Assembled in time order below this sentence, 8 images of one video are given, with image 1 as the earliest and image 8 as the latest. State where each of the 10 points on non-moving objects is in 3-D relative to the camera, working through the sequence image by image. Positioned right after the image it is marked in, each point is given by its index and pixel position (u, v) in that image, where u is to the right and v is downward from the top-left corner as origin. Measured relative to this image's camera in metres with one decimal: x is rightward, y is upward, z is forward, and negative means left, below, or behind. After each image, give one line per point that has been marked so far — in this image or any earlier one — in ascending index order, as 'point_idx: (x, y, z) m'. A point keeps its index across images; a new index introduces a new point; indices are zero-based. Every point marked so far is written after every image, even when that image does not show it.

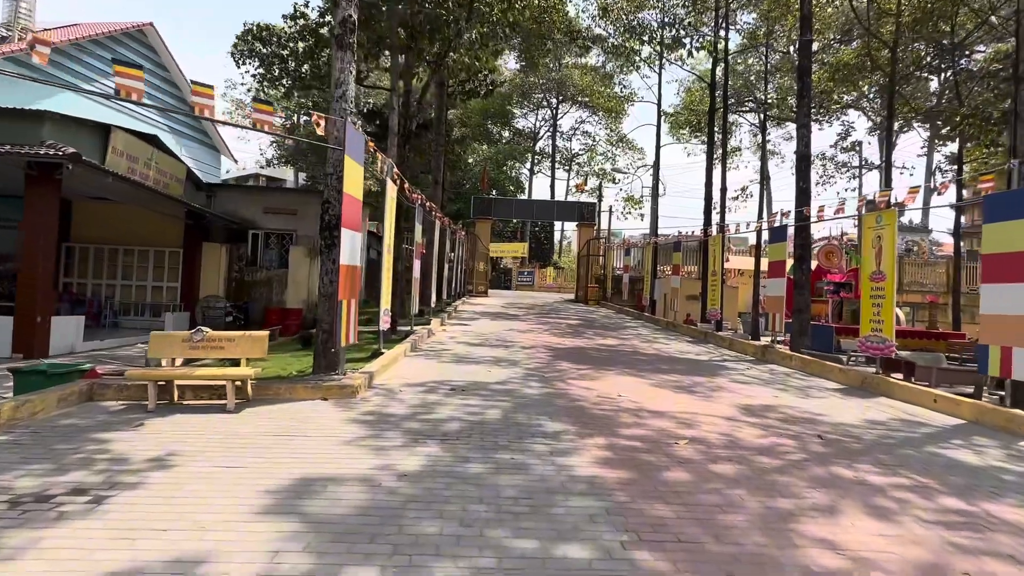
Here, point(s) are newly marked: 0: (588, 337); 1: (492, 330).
0: (+1.9, -1.3, +15.0) m
1: (-0.5, -1.1, +15.3) m
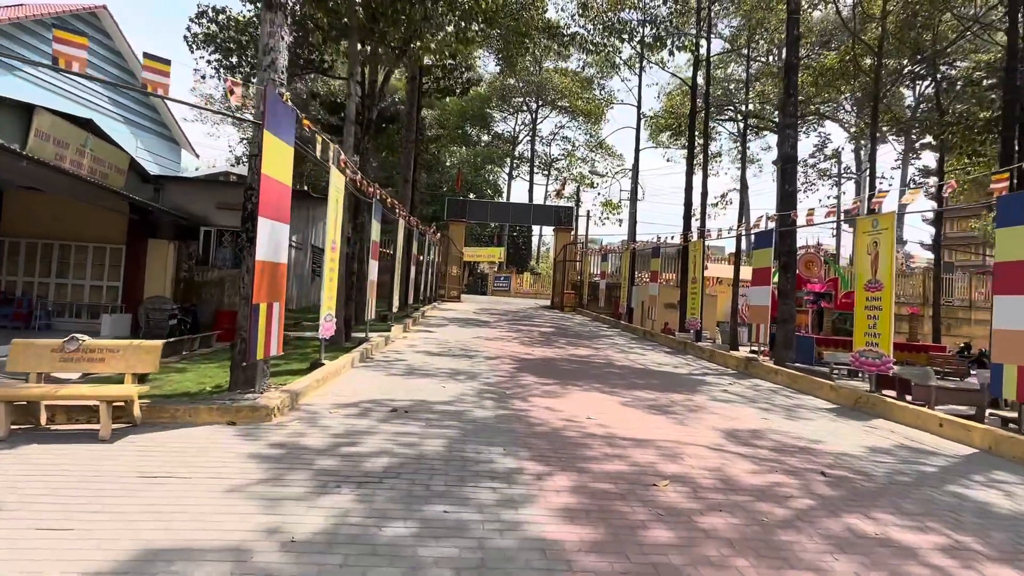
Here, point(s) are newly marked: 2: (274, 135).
0: (+1.1, -1.4, +14.1) m
1: (-1.3, -1.2, +14.2) m
2: (-2.3, +1.5, +5.7) m
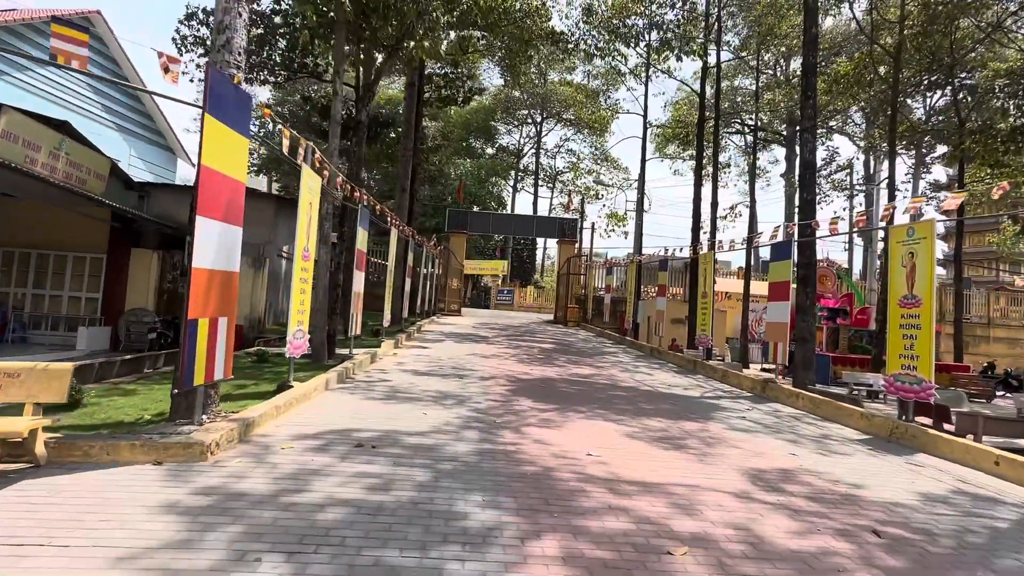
0: (+1.1, -1.7, +13.1) m
1: (-1.4, -1.5, +13.3) m
2: (-2.4, +1.4, +4.9) m
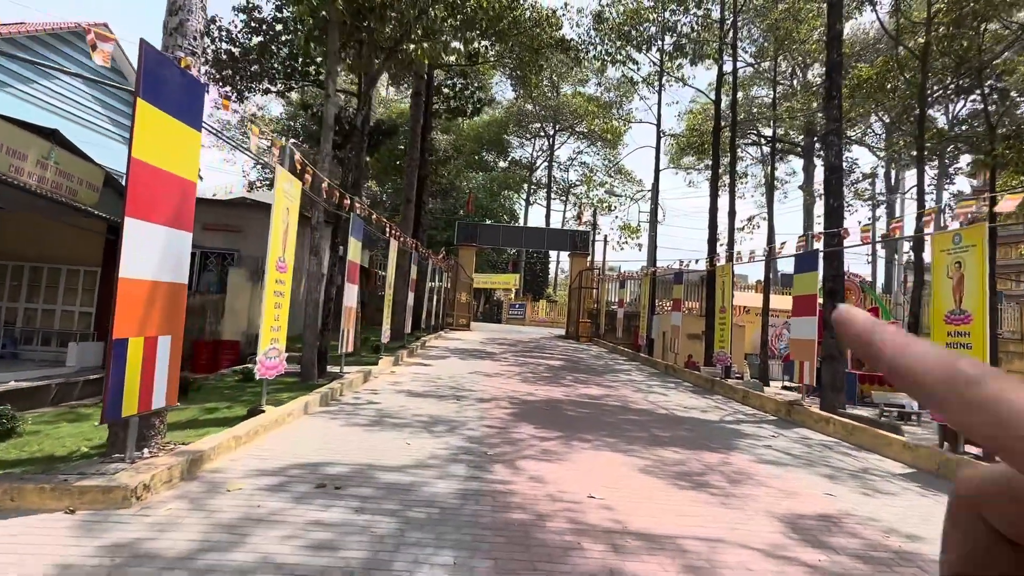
0: (+1.2, -2.0, +12.3) m
1: (-1.3, -1.8, +12.6) m
2: (-2.5, +1.3, +4.2) m
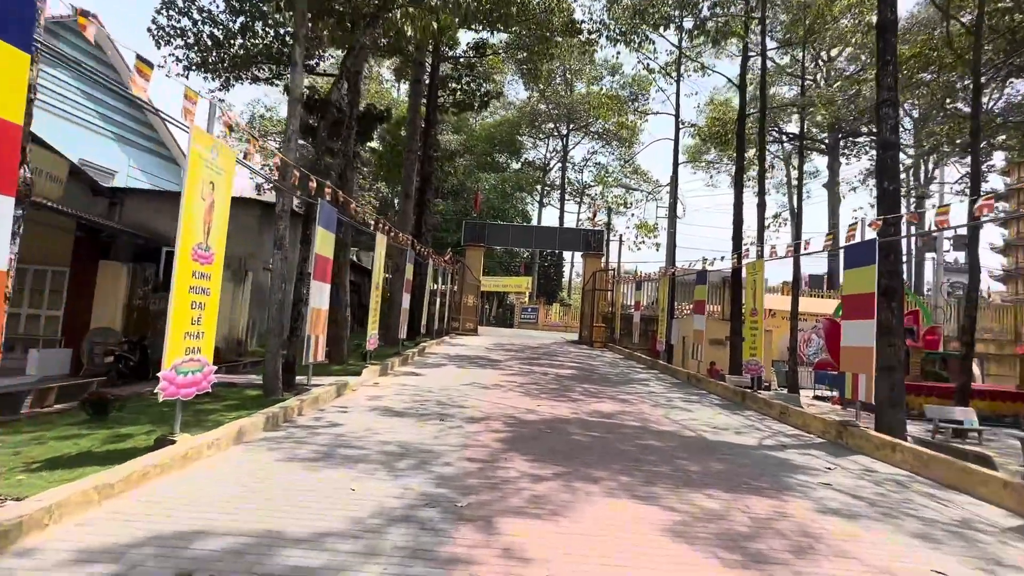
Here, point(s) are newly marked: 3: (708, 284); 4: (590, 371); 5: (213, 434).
0: (+1.2, -2.0, +10.7) m
1: (-1.2, -1.8, +11.0) m
2: (-2.7, +1.3, +2.8) m
3: (+5.5, +0.1, +16.3) m
4: (+2.1, -2.2, +15.6) m
5: (-2.8, -1.4, +5.5) m
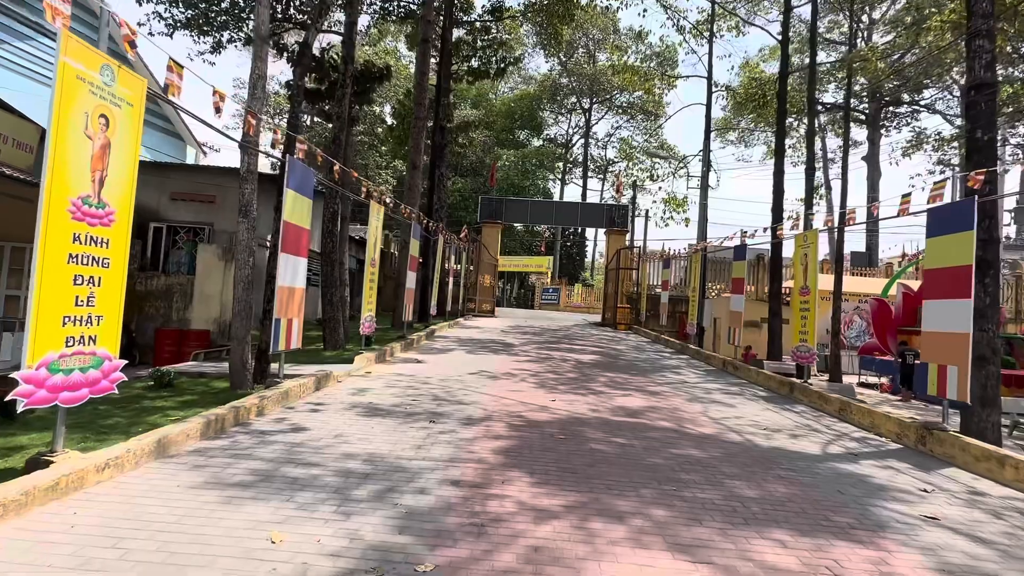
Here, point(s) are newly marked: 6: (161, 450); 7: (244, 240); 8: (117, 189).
0: (+1.4, -1.6, +9.3) m
1: (-1.1, -1.4, +9.7) m
2: (-2.9, +1.5, +1.4) m
3: (+5.8, +0.7, +14.6) m
4: (+2.4, -1.7, +14.2) m
5: (-2.8, -1.2, +4.2) m
6: (-2.7, -1.3, +4.5) m
7: (-3.4, +0.6, +7.5) m
8: (-2.8, +0.7, +4.2) m
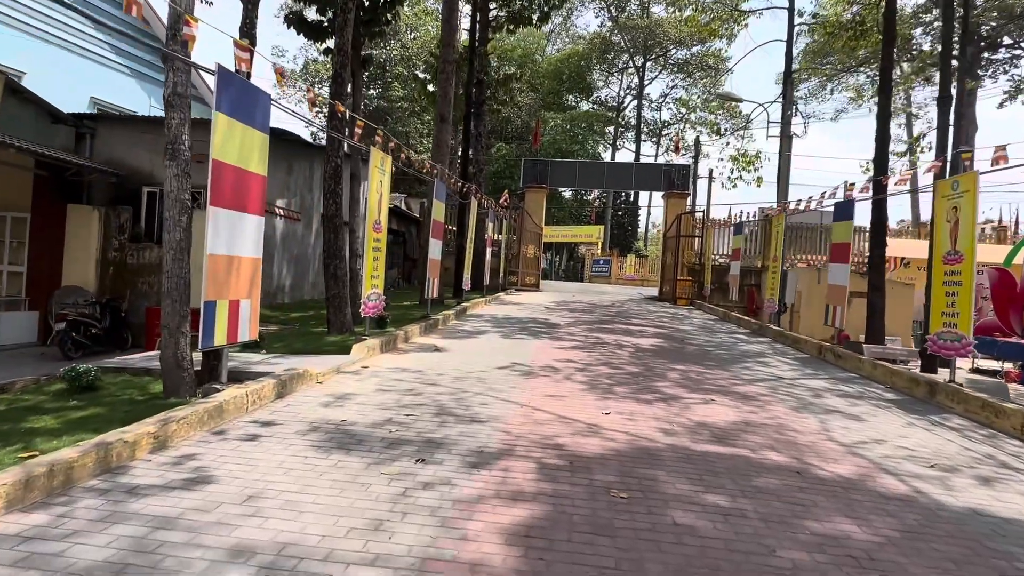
0: (+1.8, -1.2, +6.9) m
1: (-0.5, -1.0, +7.5) m
2: (-3.1, +1.5, -0.7) m
3: (+6.7, +1.3, +11.7) m
4: (+3.3, -1.0, +11.6) m
5: (-2.8, -1.0, +2.2) m
6: (-2.6, -1.1, +2.5) m
7: (-3.1, +0.9, +5.4) m
8: (-2.8, +0.8, +2.1) m
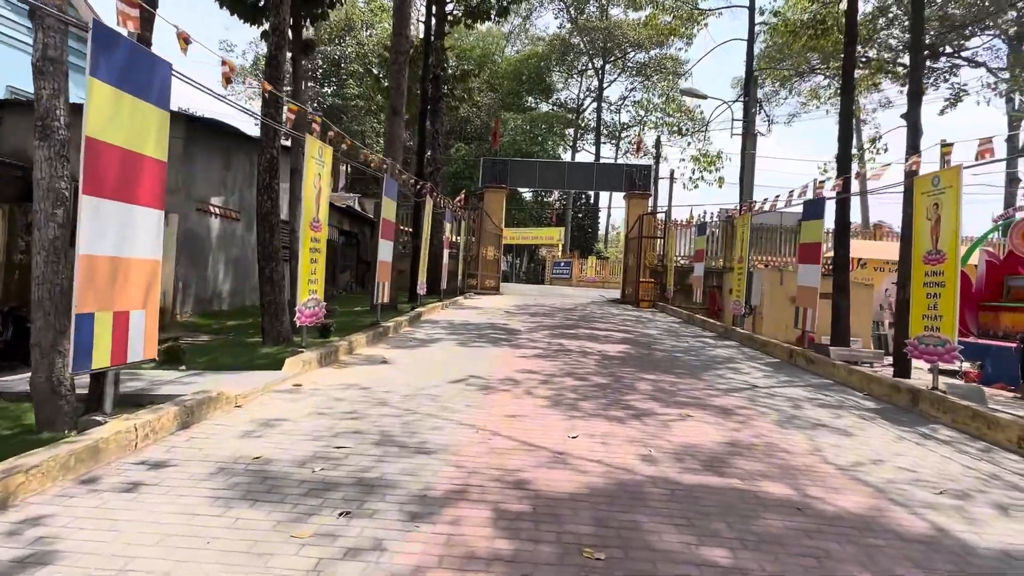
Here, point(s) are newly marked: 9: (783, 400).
0: (+1.4, -1.3, +6.2) m
1: (-1.1, -1.1, +6.6) m
2: (-3.1, +1.4, -1.7) m
3: (+5.9, +1.3, +11.4) m
4: (+2.5, -1.1, +11.0) m
5: (-2.9, -1.1, +1.2) m
6: (-2.8, -1.2, +1.5) m
7: (-3.5, +0.8, +4.4) m
8: (-3.0, +0.8, +1.1) m
9: (+3.4, -1.4, +7.3) m
